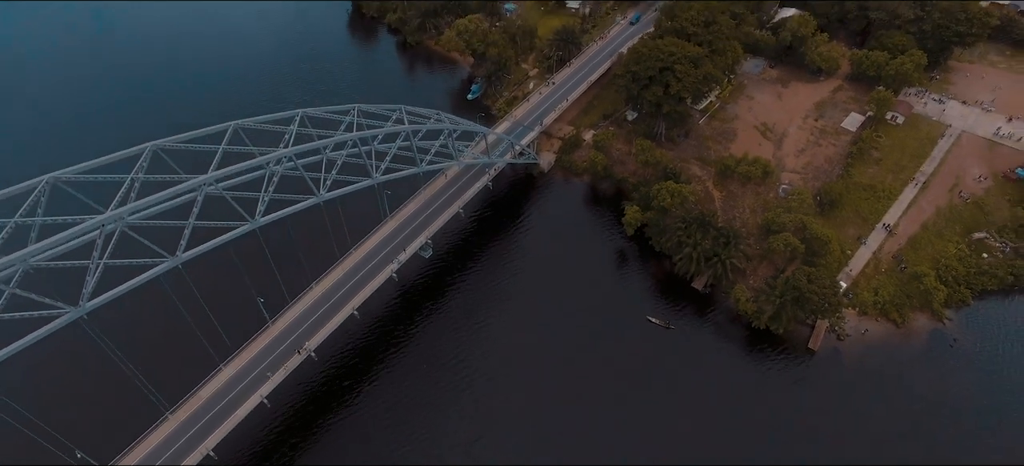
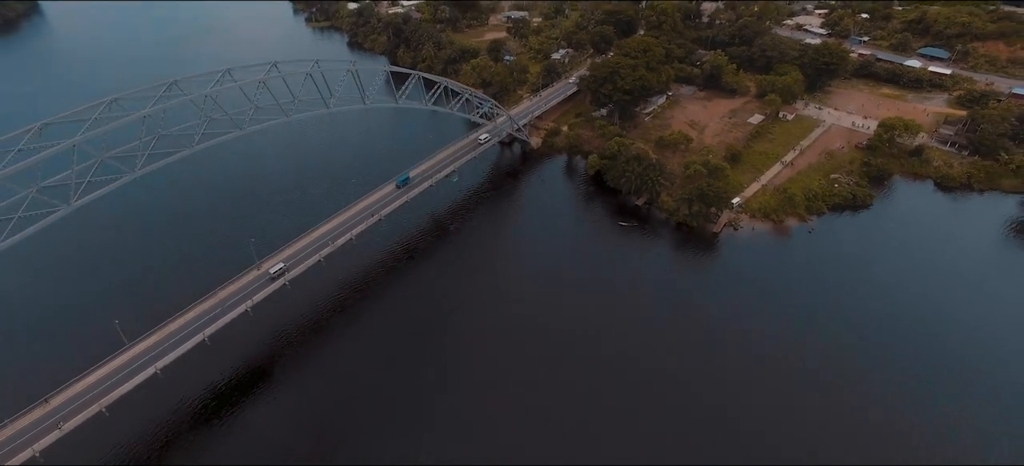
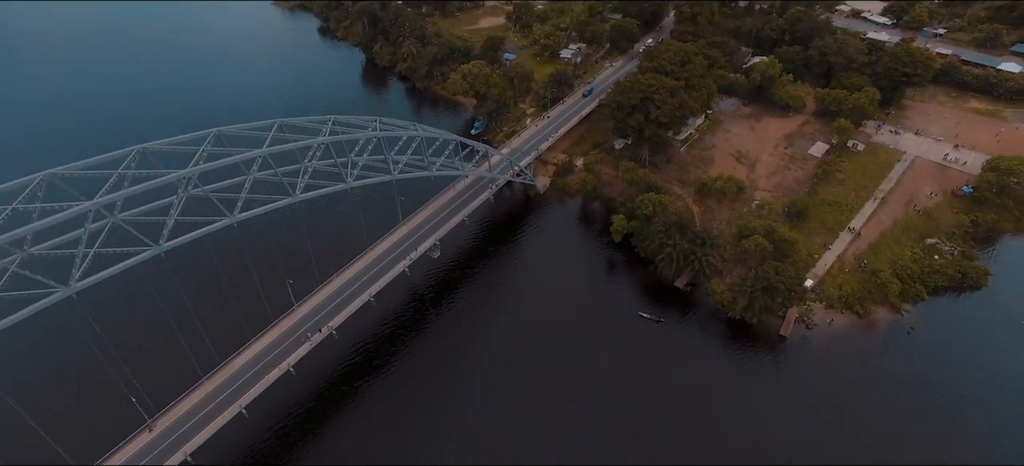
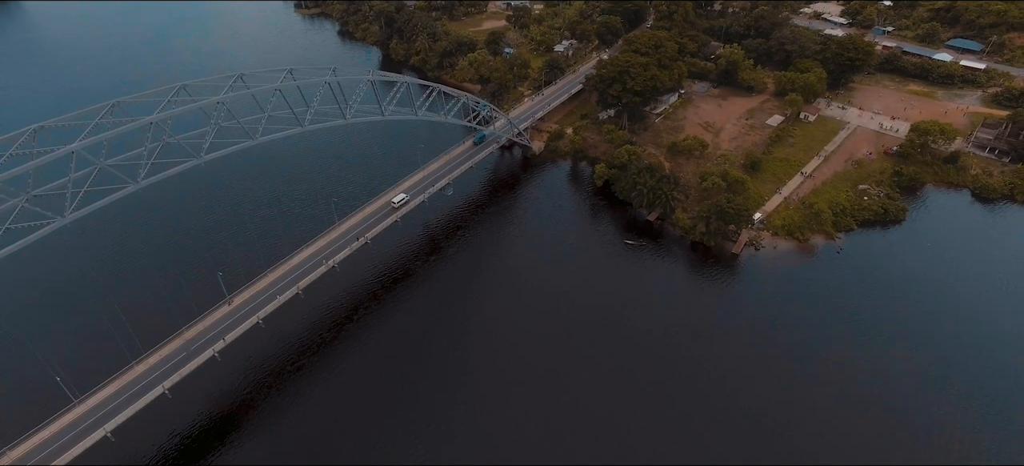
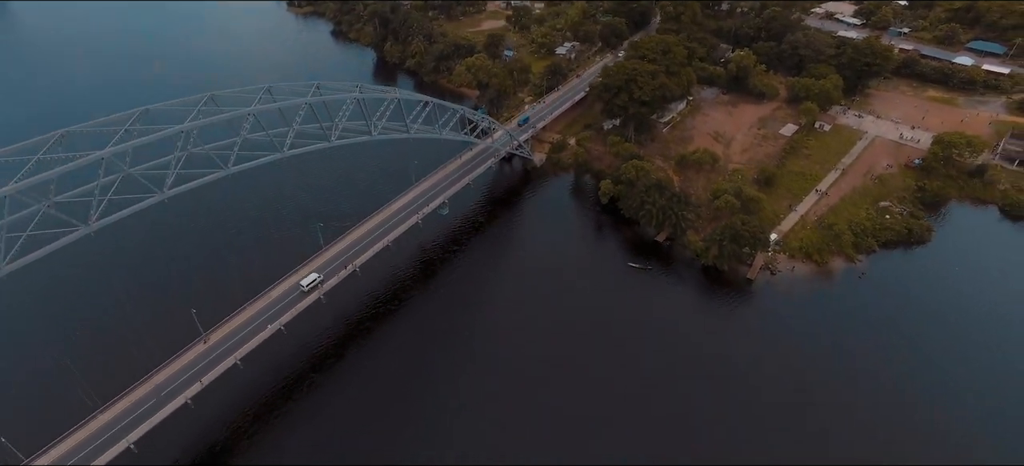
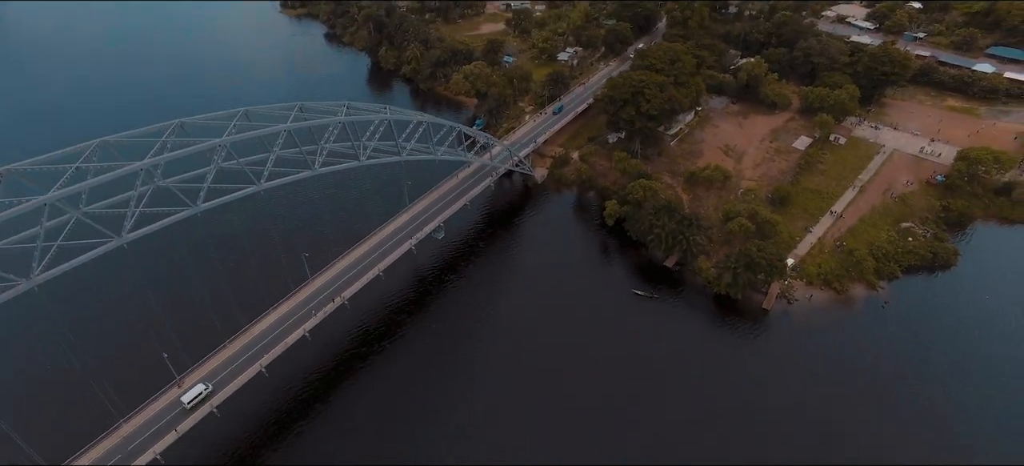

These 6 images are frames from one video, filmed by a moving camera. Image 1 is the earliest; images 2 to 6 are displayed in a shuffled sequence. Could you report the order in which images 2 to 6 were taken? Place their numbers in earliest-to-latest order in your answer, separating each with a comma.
3, 6, 5, 4, 2
